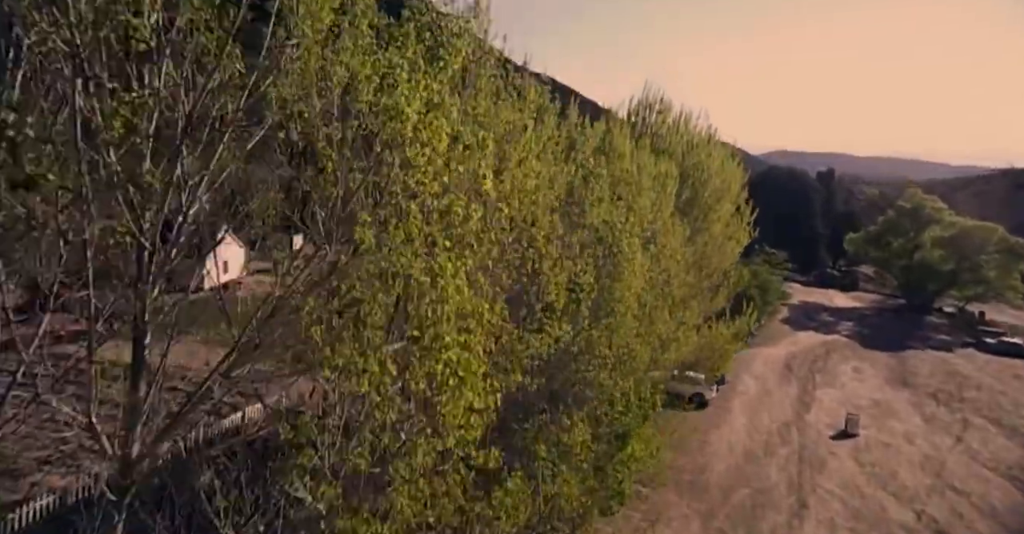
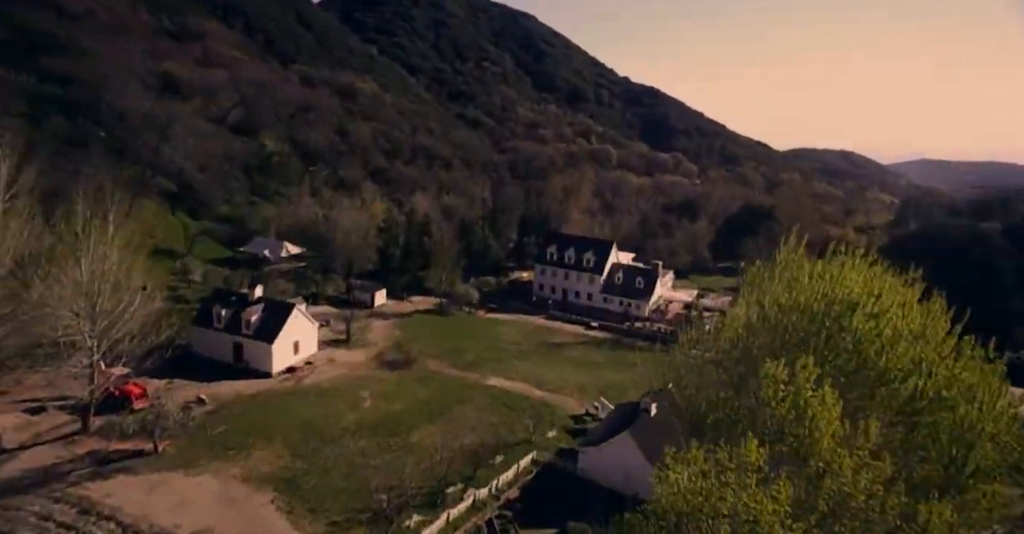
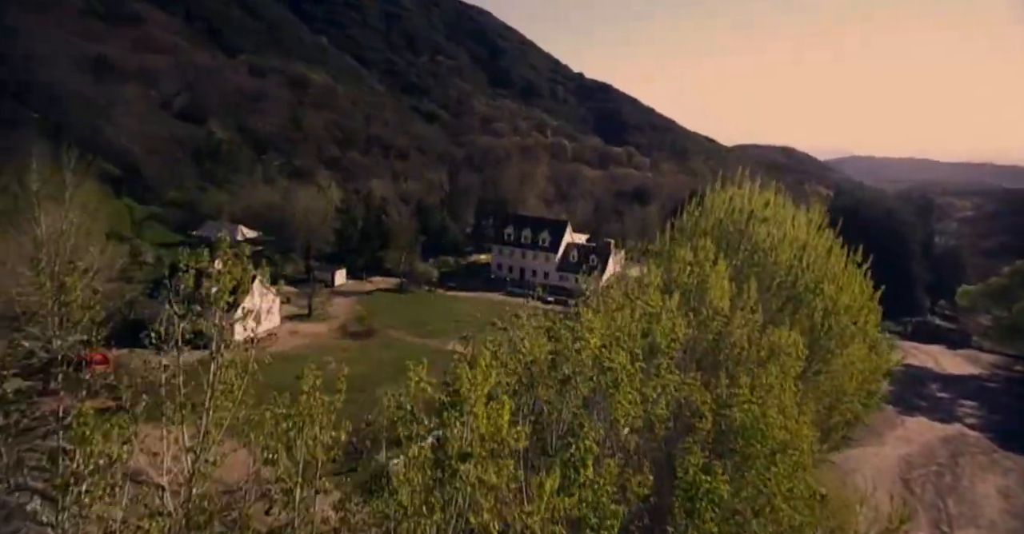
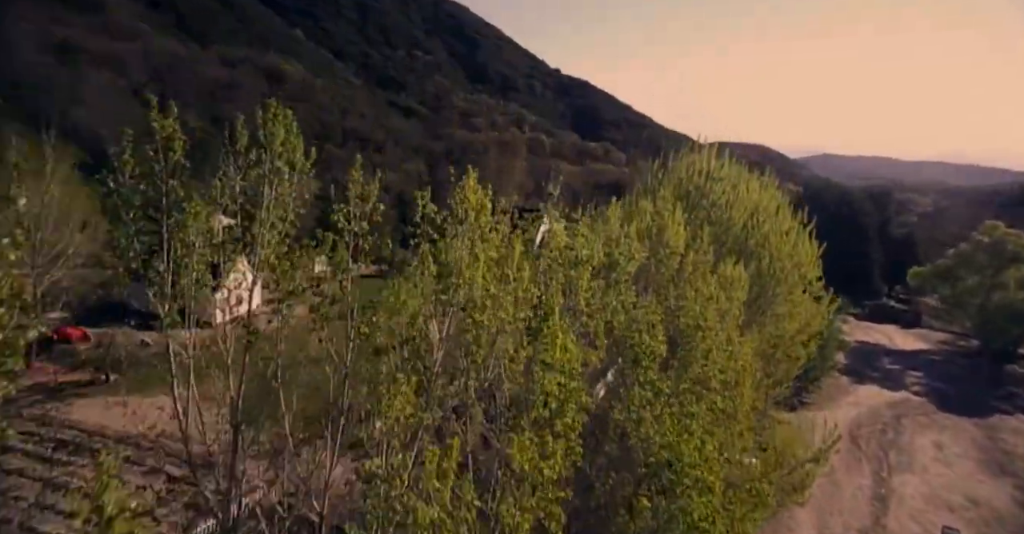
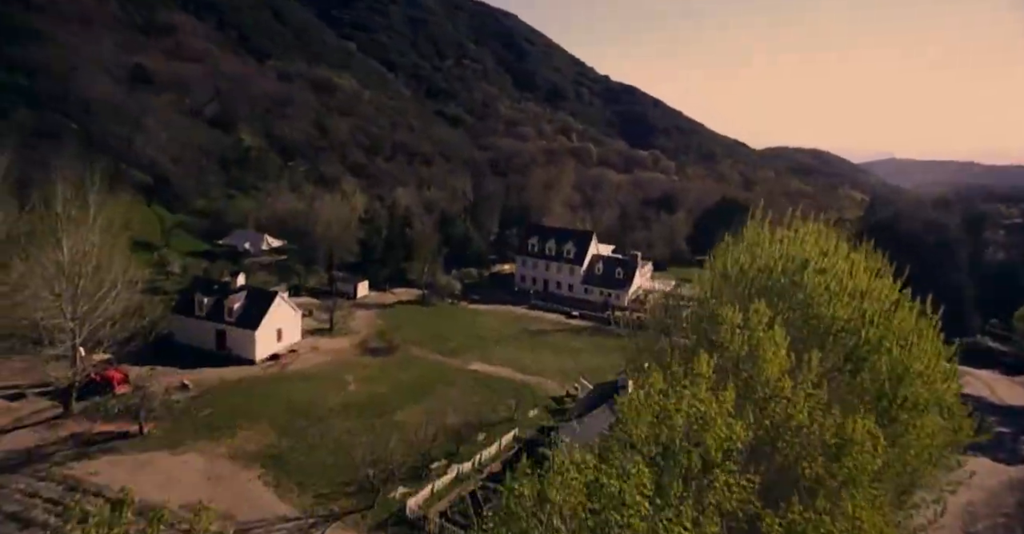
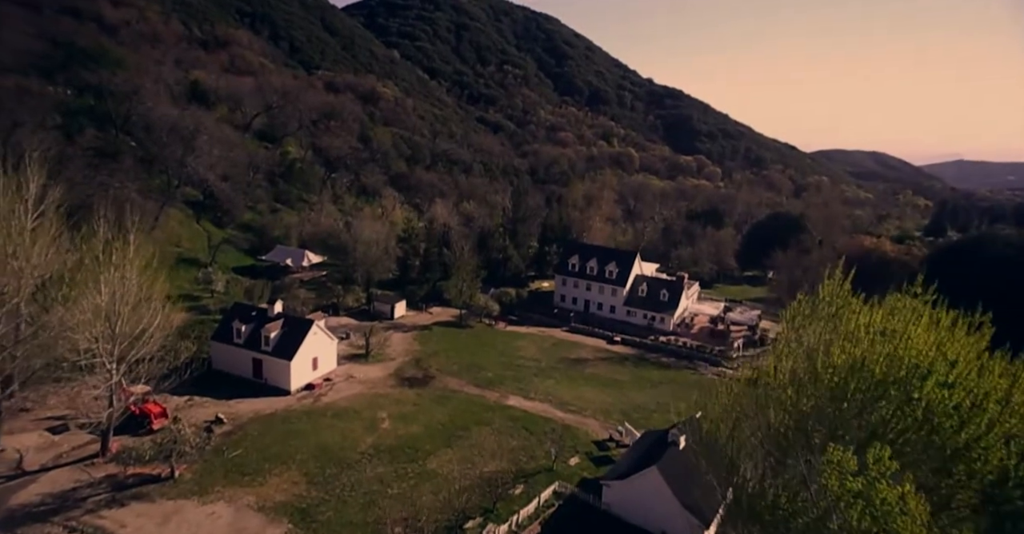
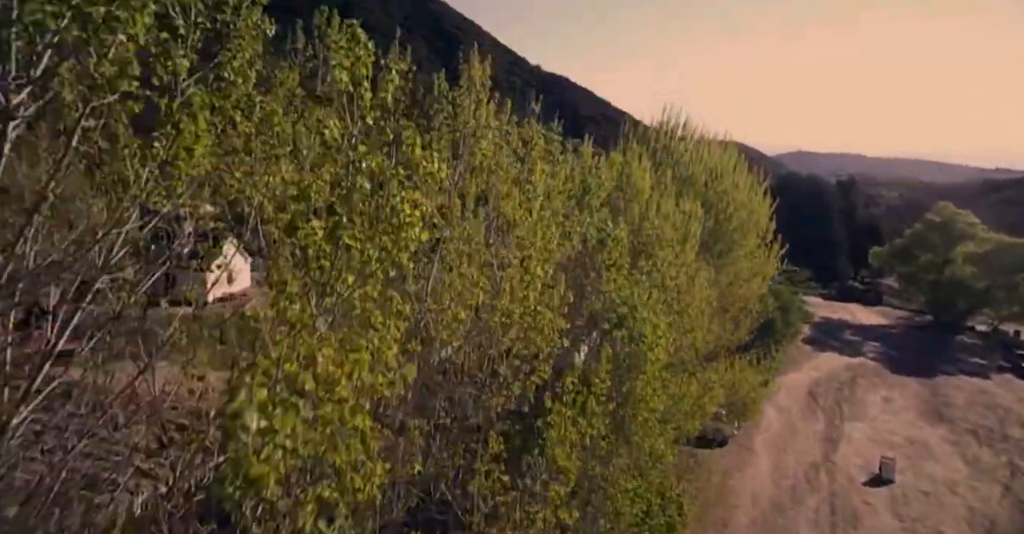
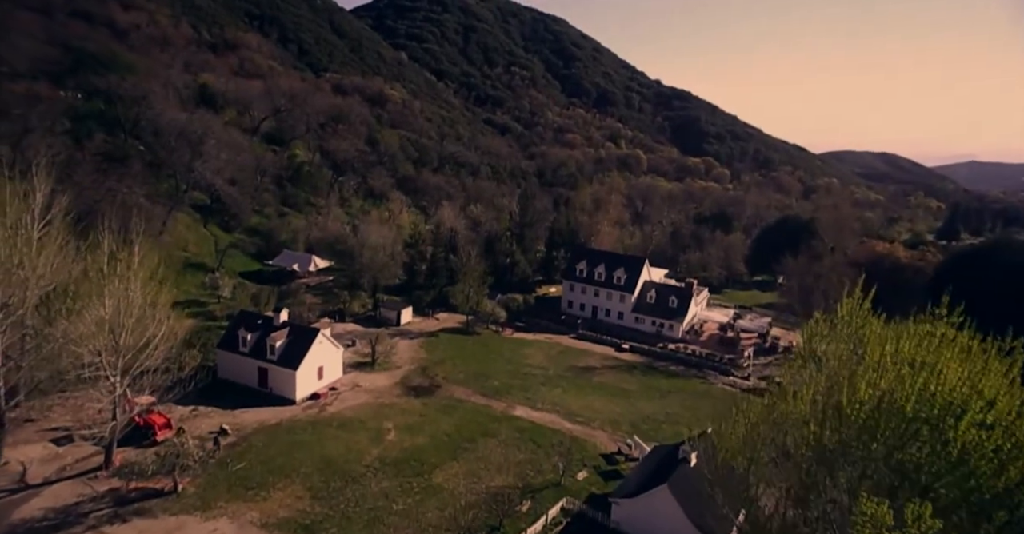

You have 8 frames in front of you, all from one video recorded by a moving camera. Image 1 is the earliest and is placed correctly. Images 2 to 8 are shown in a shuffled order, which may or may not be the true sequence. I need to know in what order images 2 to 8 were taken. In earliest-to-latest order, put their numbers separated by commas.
7, 4, 3, 5, 2, 6, 8
